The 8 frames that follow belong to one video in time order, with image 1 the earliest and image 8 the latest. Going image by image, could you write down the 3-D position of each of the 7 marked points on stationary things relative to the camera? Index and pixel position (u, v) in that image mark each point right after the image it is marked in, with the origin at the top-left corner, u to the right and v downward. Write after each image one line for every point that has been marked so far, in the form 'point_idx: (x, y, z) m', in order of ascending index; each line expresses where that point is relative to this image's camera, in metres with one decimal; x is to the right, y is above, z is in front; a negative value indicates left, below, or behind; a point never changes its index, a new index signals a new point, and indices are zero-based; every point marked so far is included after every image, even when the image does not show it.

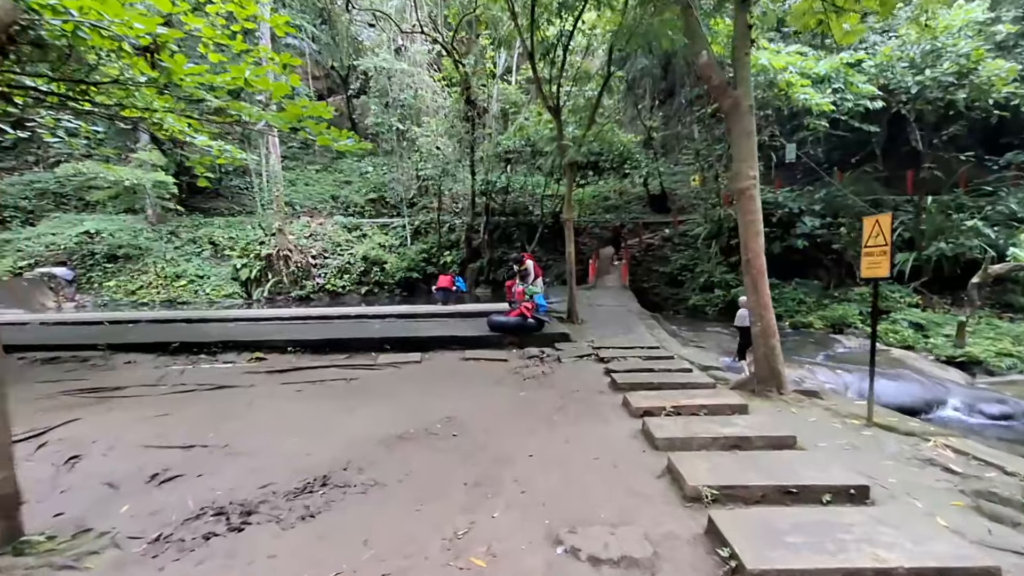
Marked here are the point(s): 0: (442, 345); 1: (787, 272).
0: (-1.0, -0.8, +7.2) m
1: (+6.7, +0.4, +12.8) m
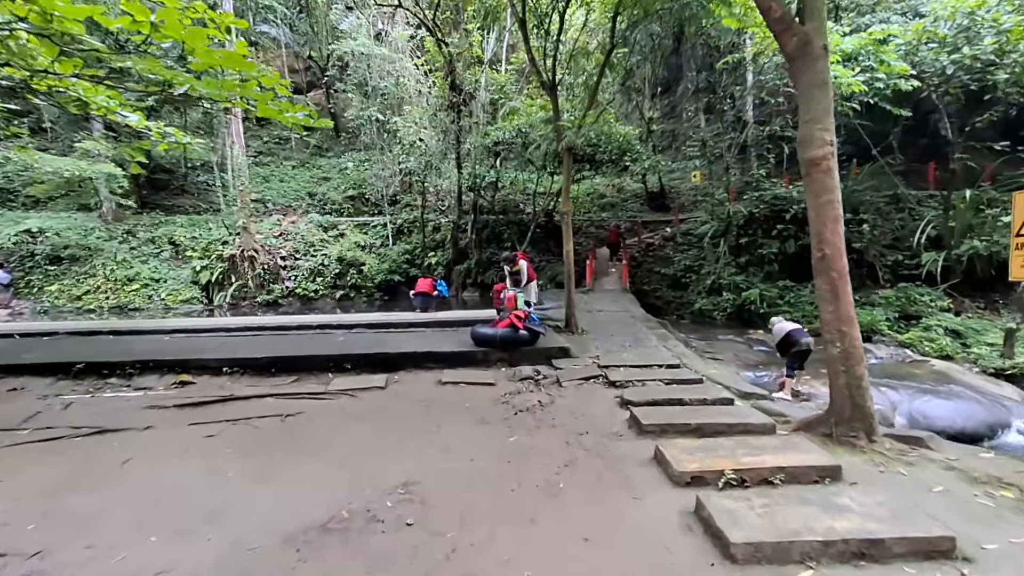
0: (-1.1, -0.9, +5.9) m
1: (+6.4, +0.4, +11.7) m
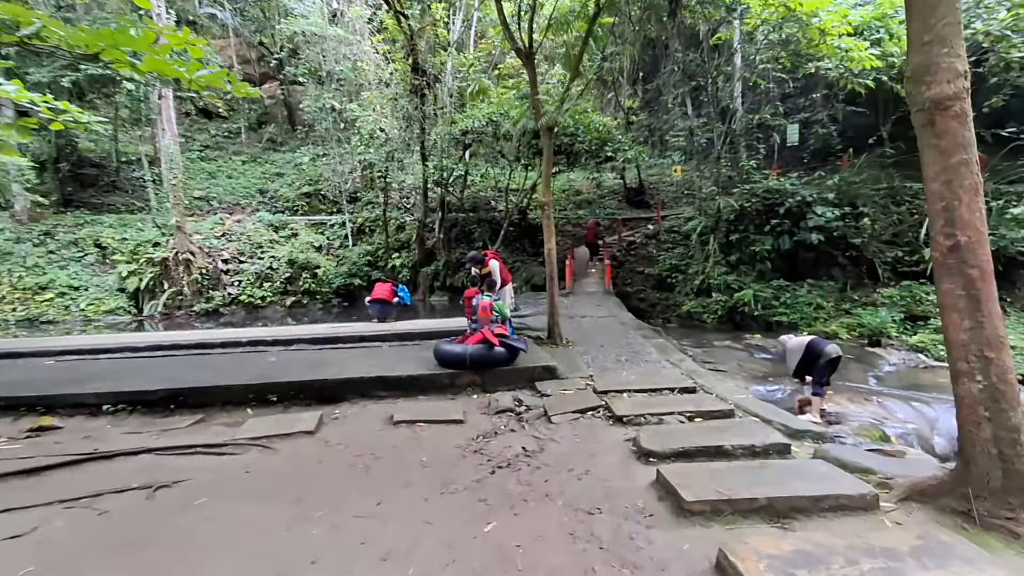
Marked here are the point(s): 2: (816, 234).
0: (-1.4, -0.9, +4.6) m
1: (+5.9, +0.4, +10.9) m
2: (+5.9, +1.0, +10.1) m
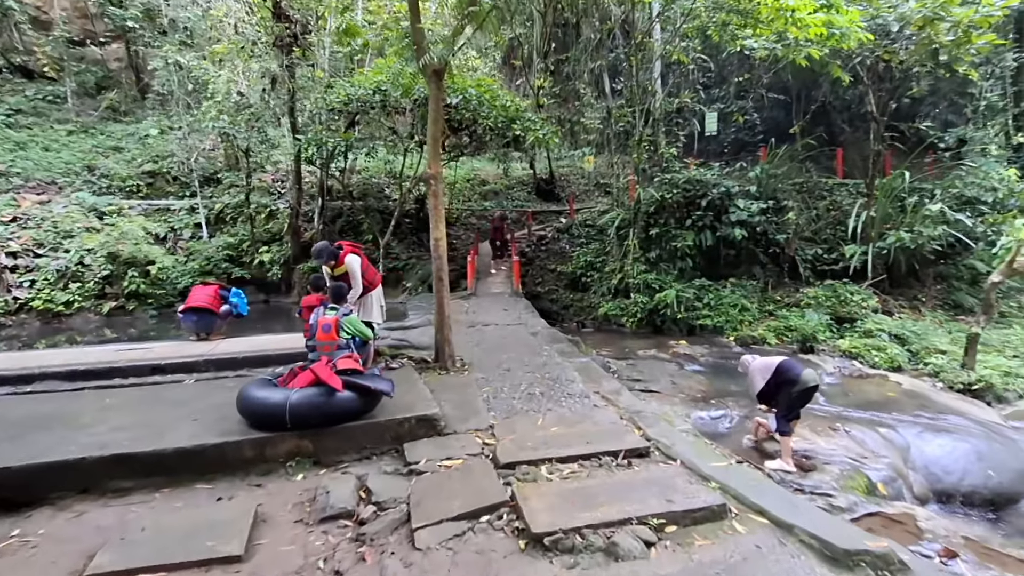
0: (-2.2, -1.0, +2.6) m
1: (+3.9, +0.4, +10.0) m
2: (+4.0, +1.0, +9.2) m
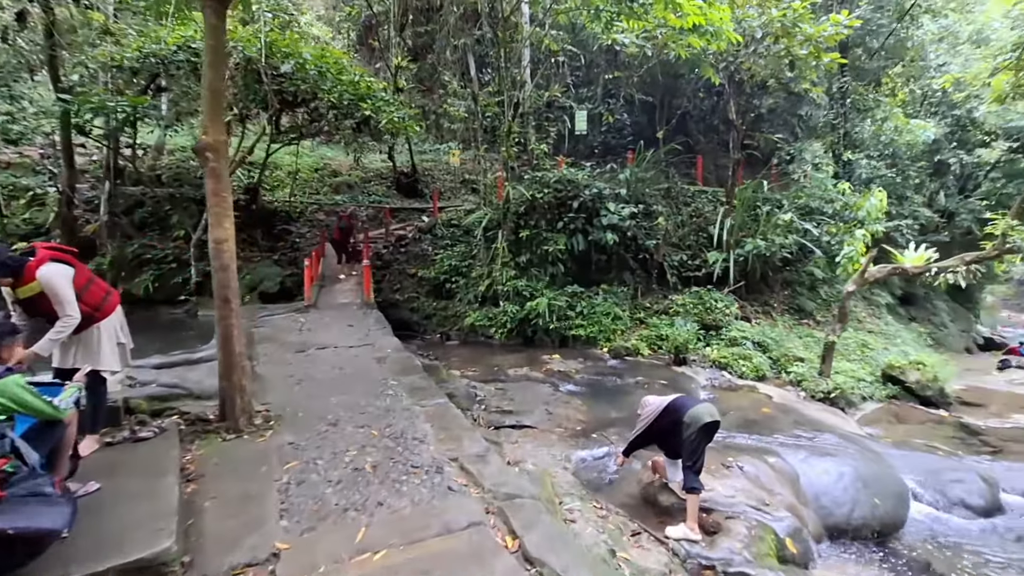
0: (-2.7, -1.1, +0.8) m
1: (+1.3, +0.2, +9.4) m
2: (+1.6, +0.9, +8.7) m
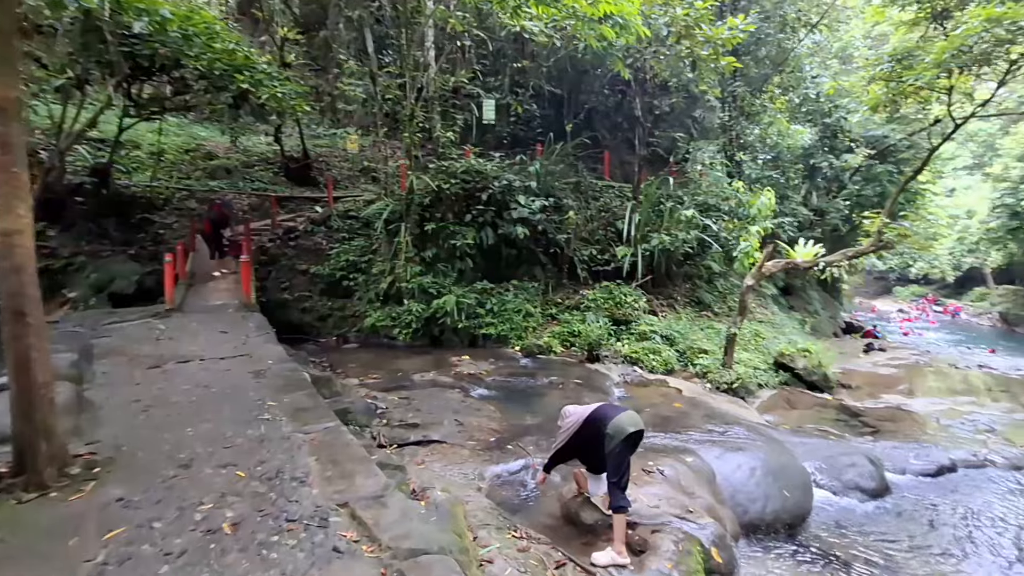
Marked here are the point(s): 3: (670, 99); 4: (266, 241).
0: (-2.7, -1.2, -0.2) m
1: (-0.3, +0.3, +9.0) m
2: (+0.1, +1.0, +8.4) m
3: (+3.2, +3.9, +10.6) m
4: (-4.5, +0.9, +9.6) m
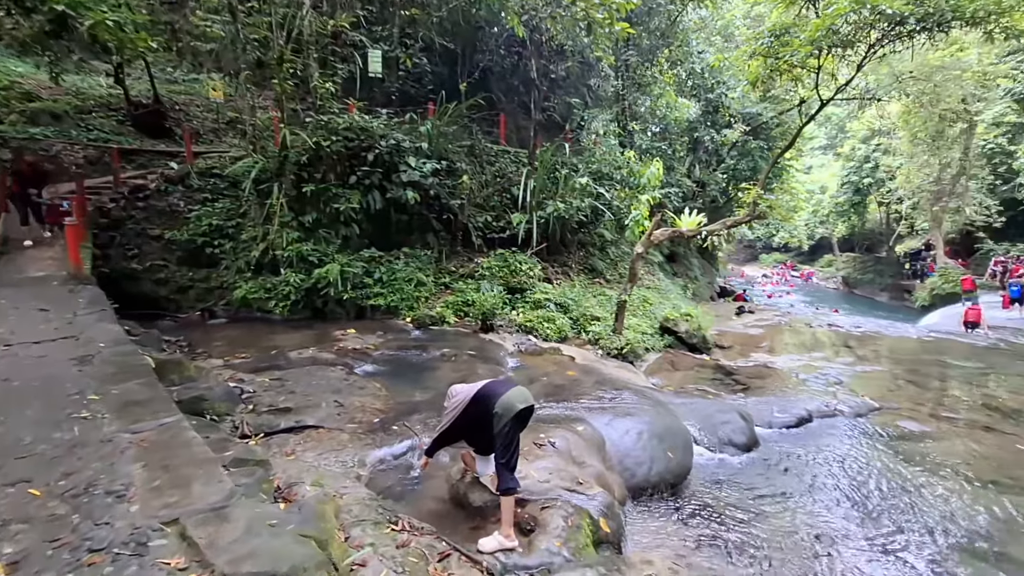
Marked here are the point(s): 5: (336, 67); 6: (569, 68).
0: (-2.7, -1.3, -0.9) m
1: (-2.1, +0.8, +8.5) m
2: (-1.6, +1.5, +7.9) m
3: (+1.1, +4.5, +10.5) m
4: (-6.3, +1.4, +8.2) m
5: (-2.9, +3.9, +8.9) m
6: (+1.1, +4.5, +10.5) m
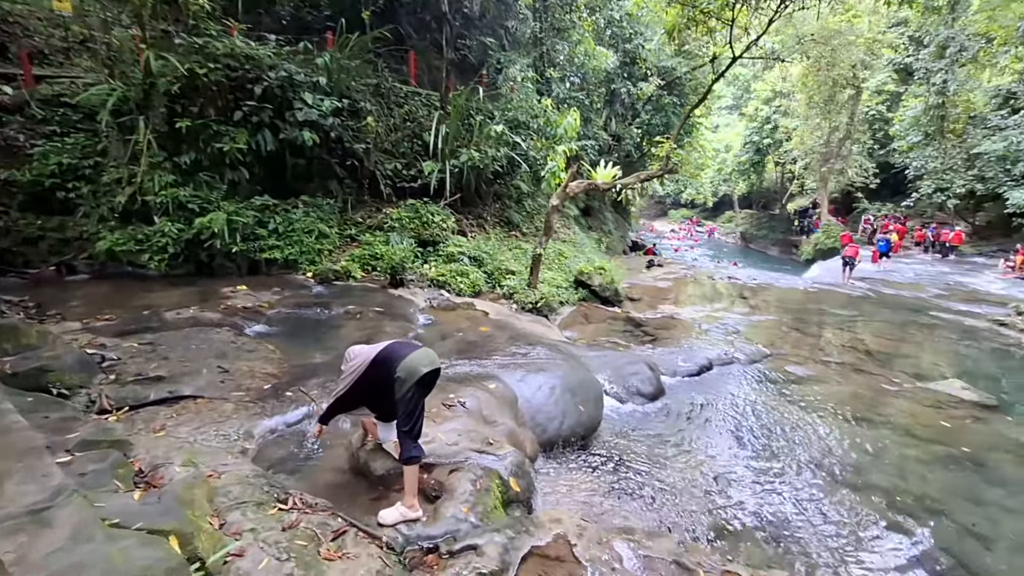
0: (-2.6, -1.4, -1.5) m
1: (-3.4, +1.6, +7.7) m
2: (-2.8, +2.1, +7.1) m
3: (-0.6, +5.4, +9.8) m
4: (-7.6, +2.0, +6.7) m
5: (-4.3, +4.6, +7.7) m
6: (-0.5, +5.4, +9.9) m
